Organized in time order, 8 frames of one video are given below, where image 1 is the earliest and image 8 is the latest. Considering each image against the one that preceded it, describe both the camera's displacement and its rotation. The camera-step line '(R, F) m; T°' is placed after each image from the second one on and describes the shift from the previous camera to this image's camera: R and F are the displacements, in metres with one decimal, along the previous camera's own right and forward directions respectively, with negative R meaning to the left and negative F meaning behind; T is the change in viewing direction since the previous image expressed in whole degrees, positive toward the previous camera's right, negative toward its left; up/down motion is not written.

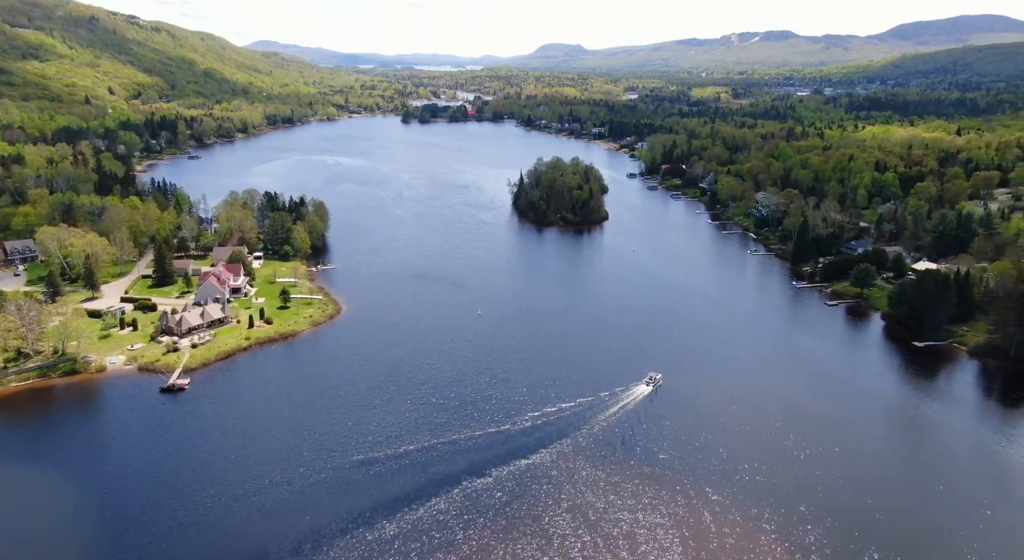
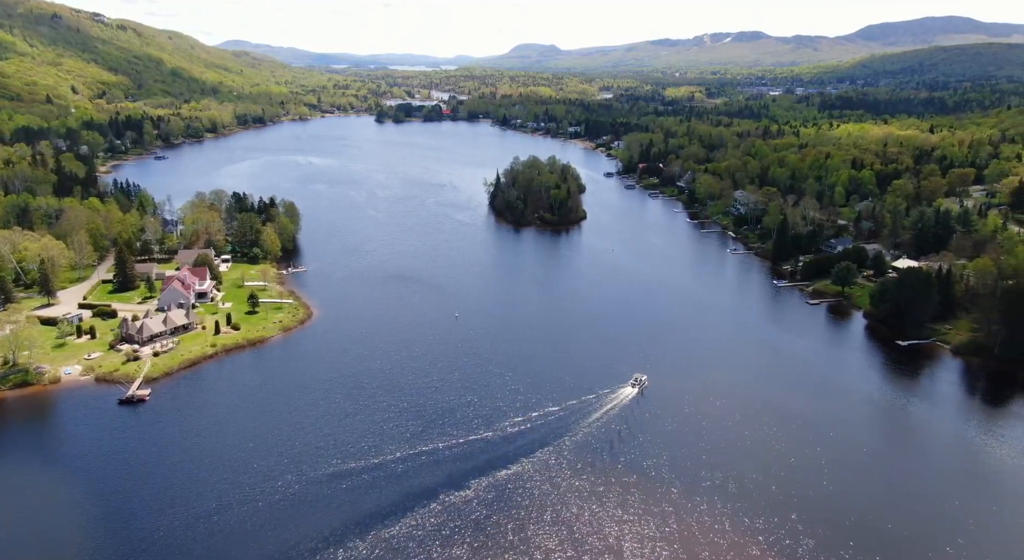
(-0.1, +1.1) m; +2°
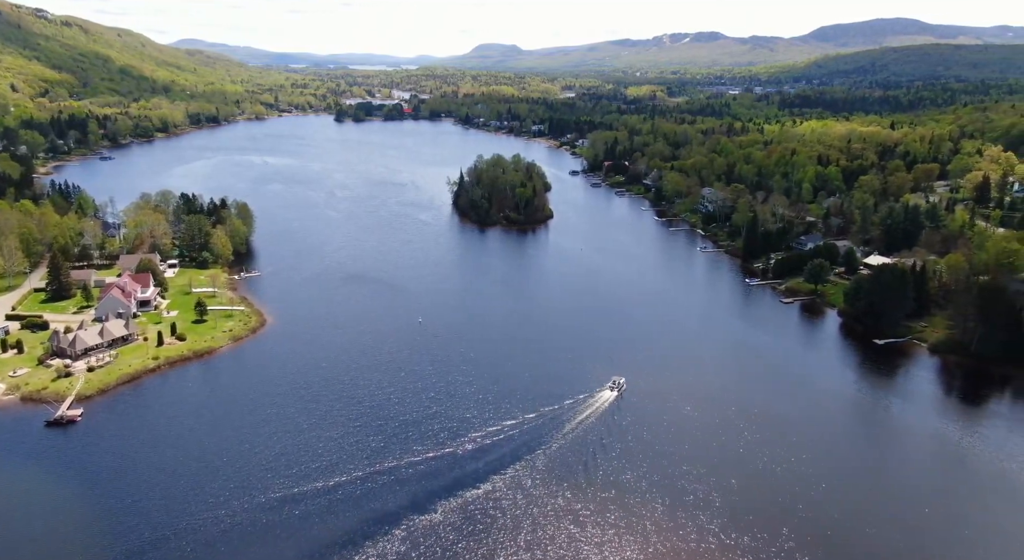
(-0.1, +1.7) m; +3°
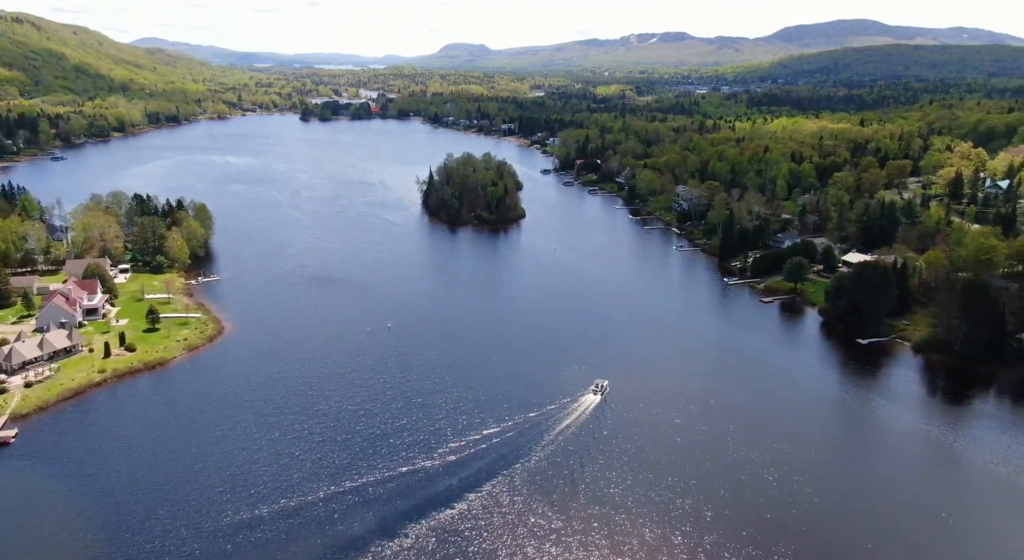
(-0.1, +1.5) m; +2°
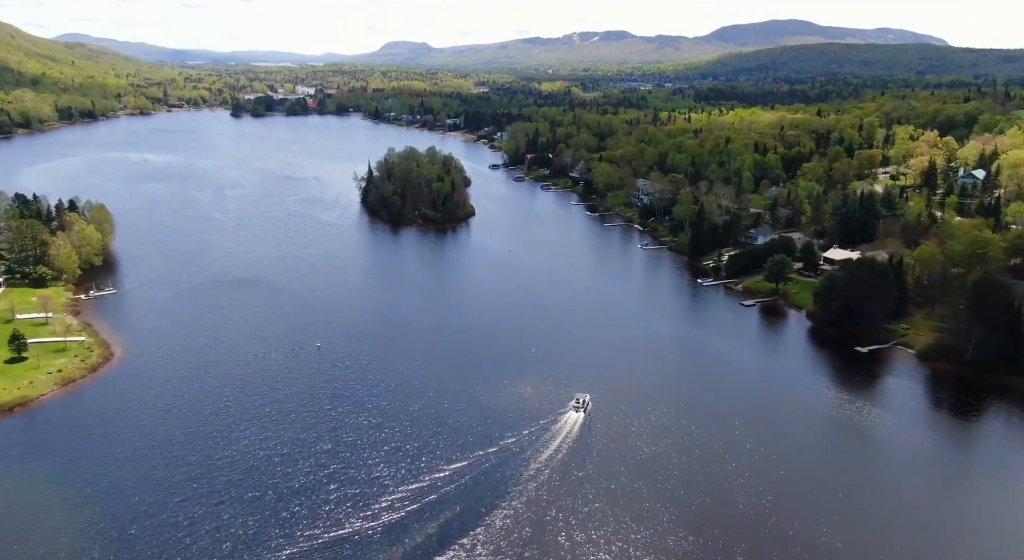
(-0.2, +4.9) m; +4°
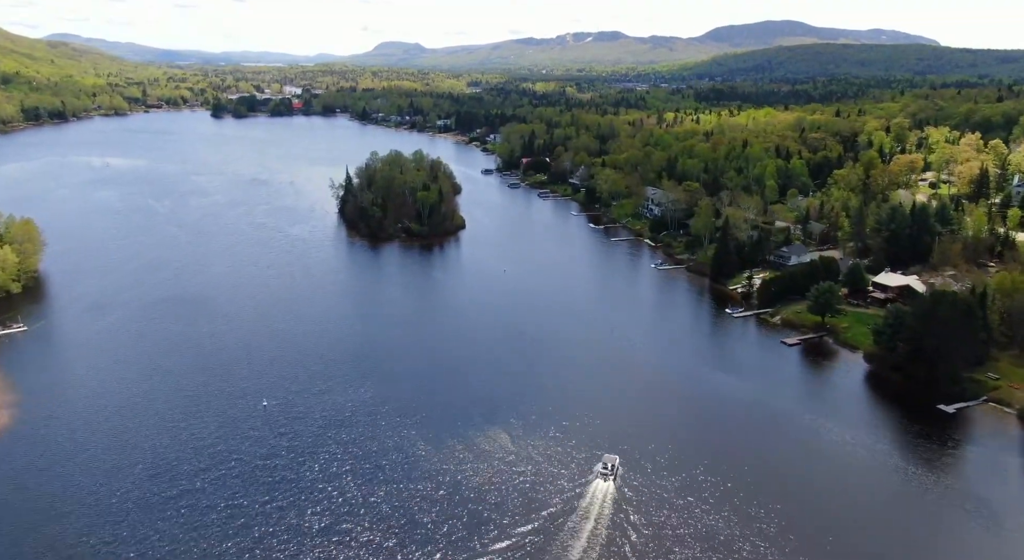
(-0.1, +6.1) m; 0°
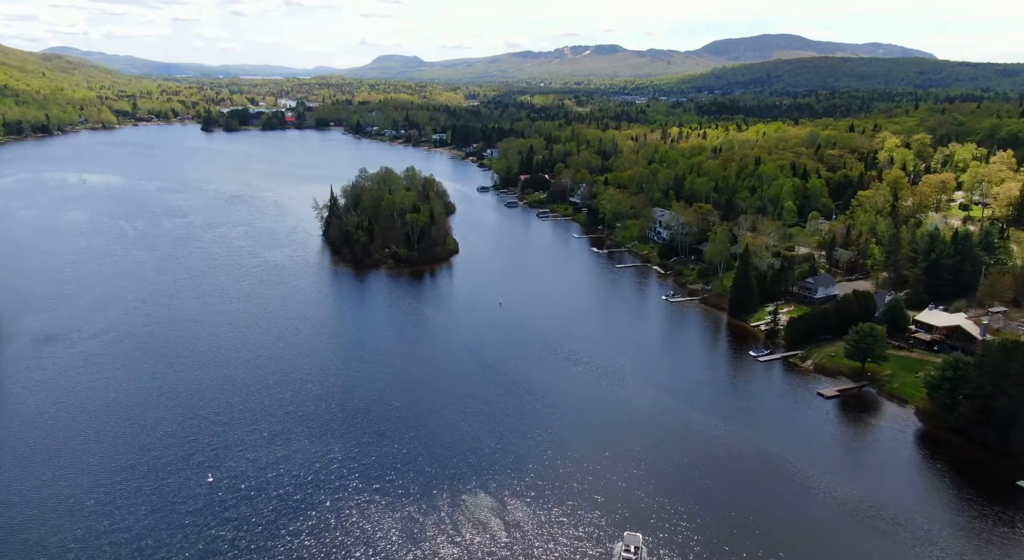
(+0.1, +3.9) m; 0°
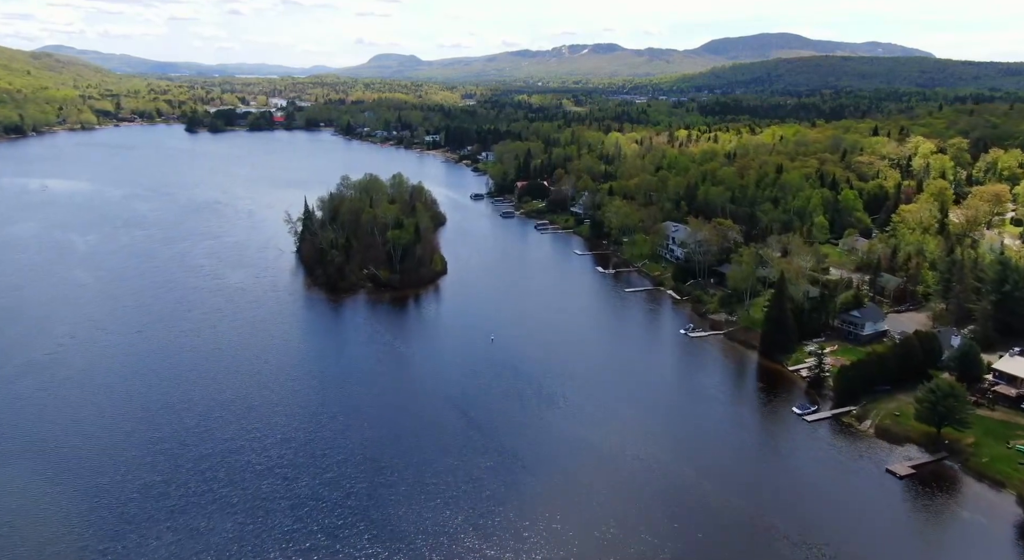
(+0.2, +5.3) m; 0°
